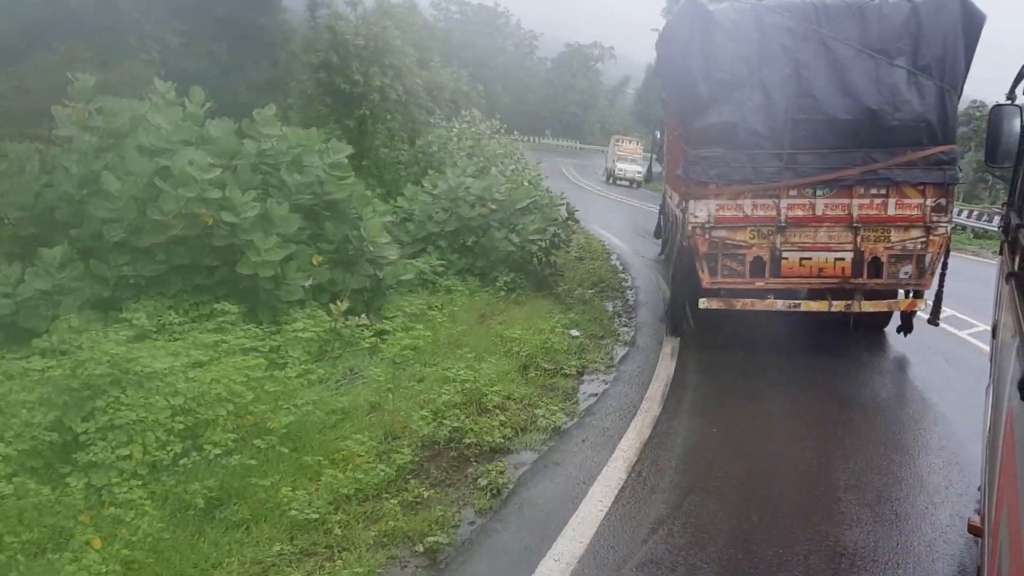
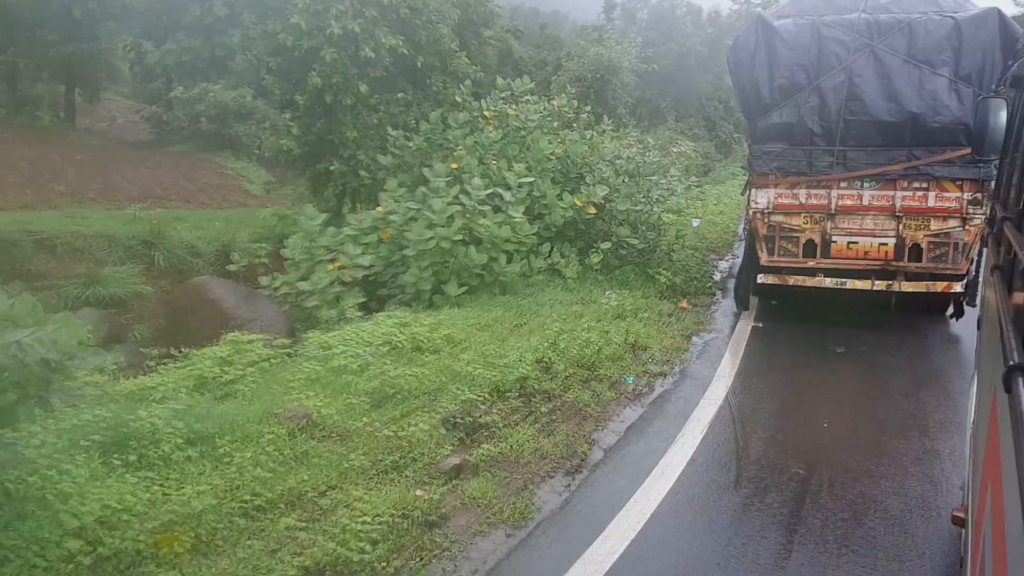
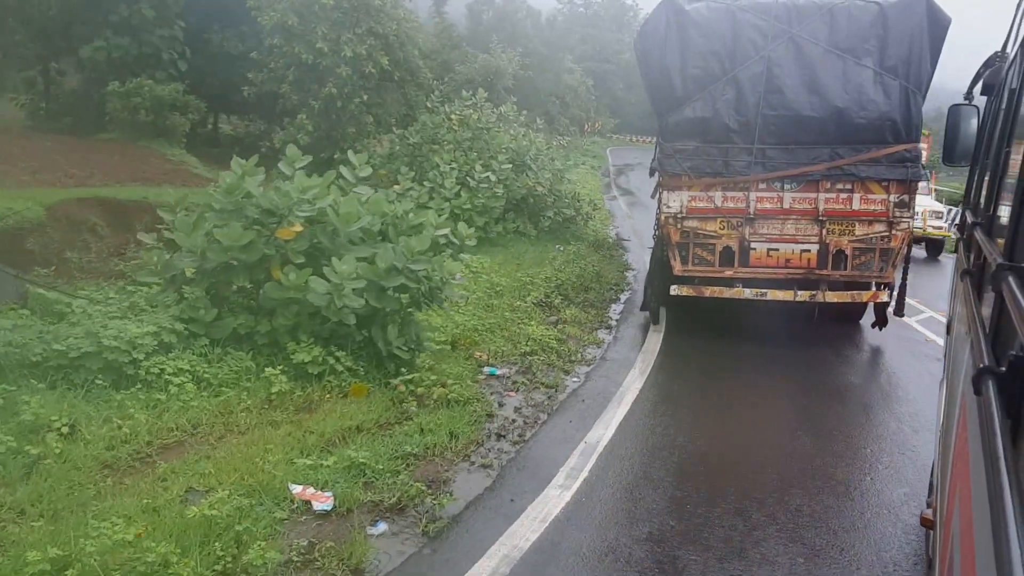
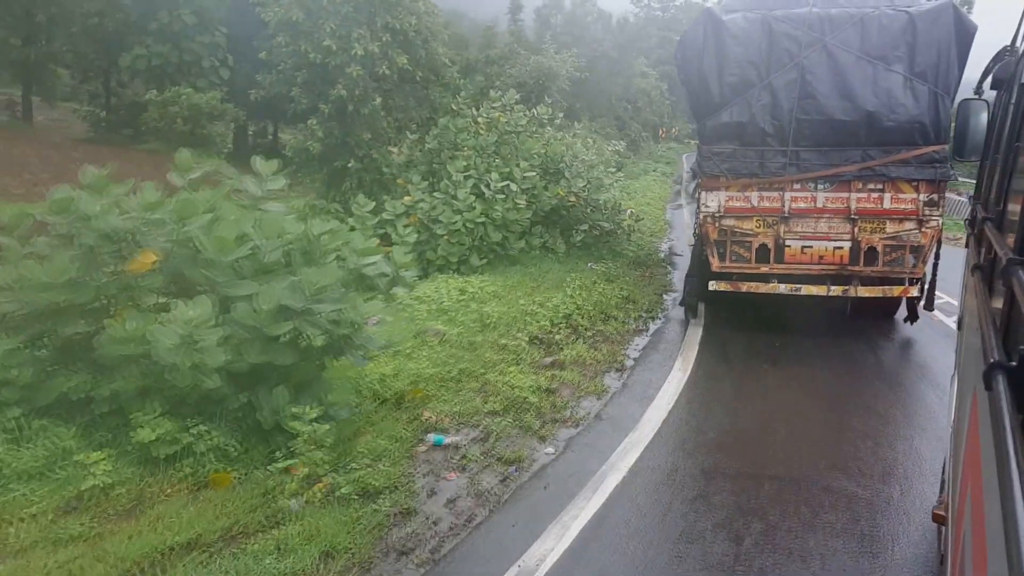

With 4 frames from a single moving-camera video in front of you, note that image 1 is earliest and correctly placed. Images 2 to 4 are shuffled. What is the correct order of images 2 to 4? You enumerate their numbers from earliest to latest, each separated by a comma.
3, 4, 2
